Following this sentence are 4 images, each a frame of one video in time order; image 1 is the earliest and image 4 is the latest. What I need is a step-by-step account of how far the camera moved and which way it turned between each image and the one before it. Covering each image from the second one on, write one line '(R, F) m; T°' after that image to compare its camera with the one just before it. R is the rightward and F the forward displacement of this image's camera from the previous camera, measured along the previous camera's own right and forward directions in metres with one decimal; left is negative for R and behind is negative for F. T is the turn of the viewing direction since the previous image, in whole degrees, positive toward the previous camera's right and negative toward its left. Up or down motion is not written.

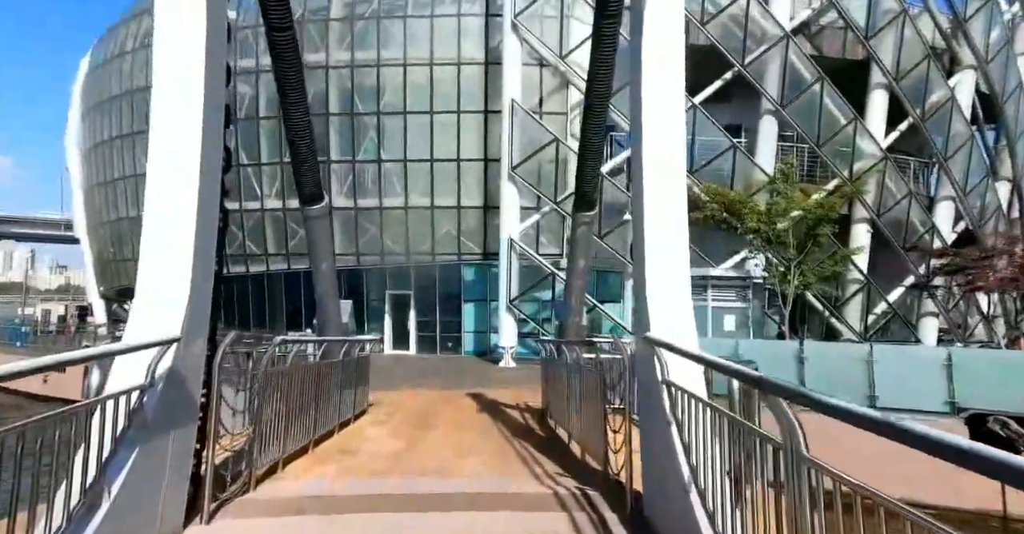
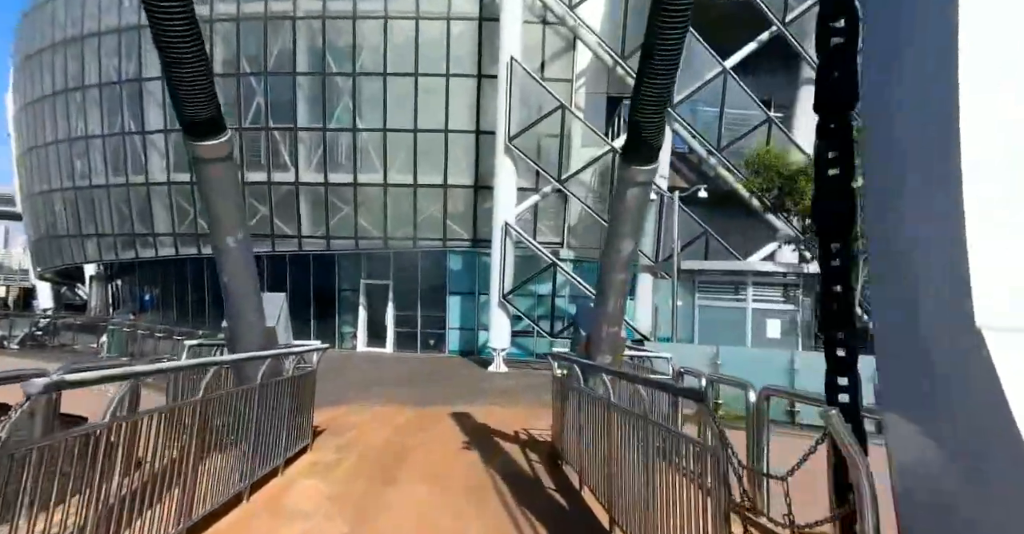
(-0.2, +3.3) m; +1°
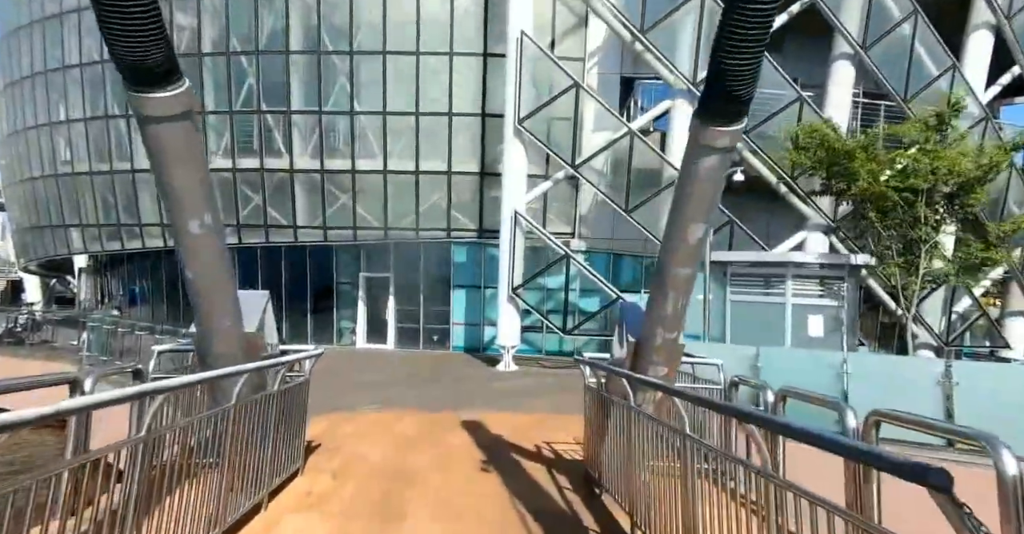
(-0.3, +1.3) m; 0°
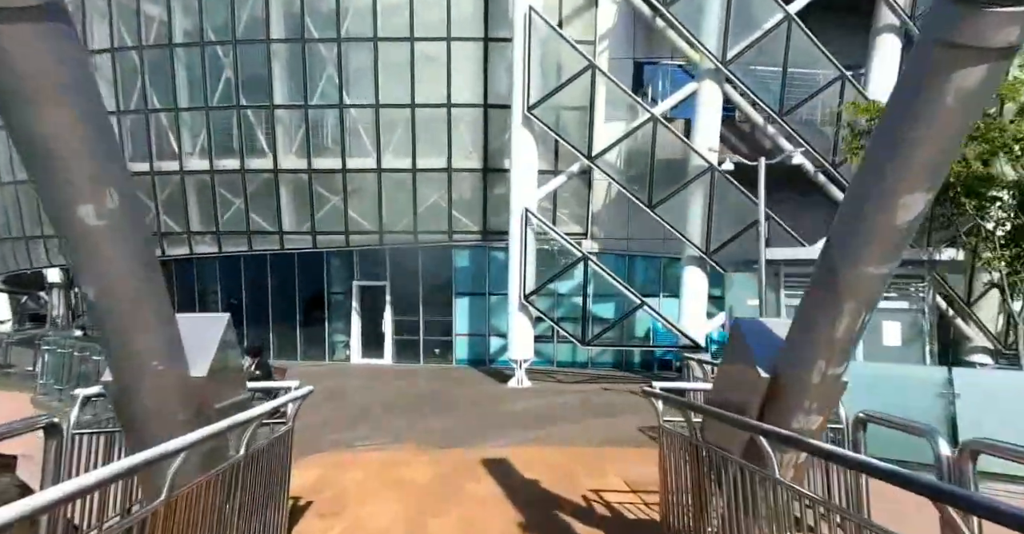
(-0.5, +1.9) m; +1°
